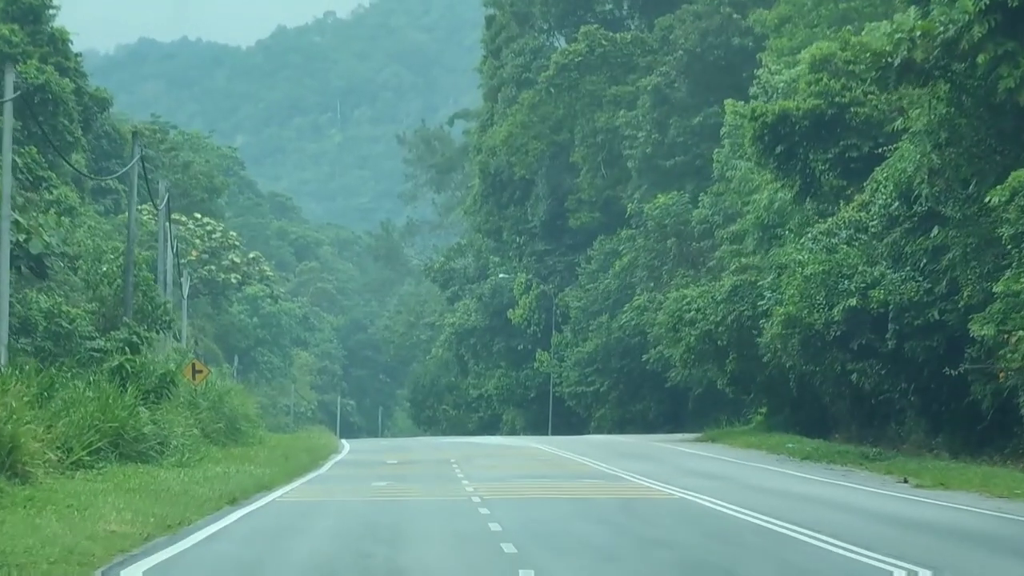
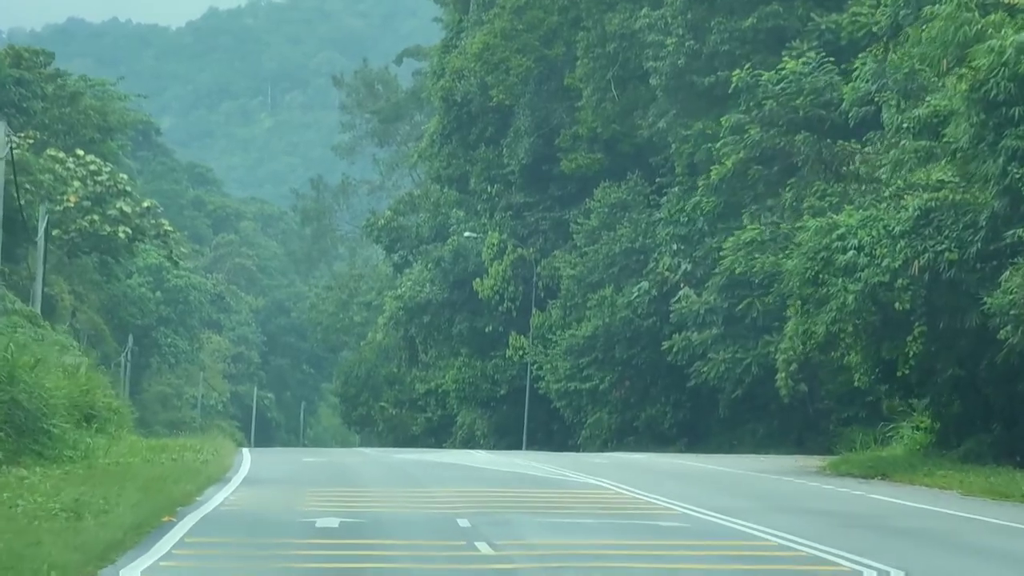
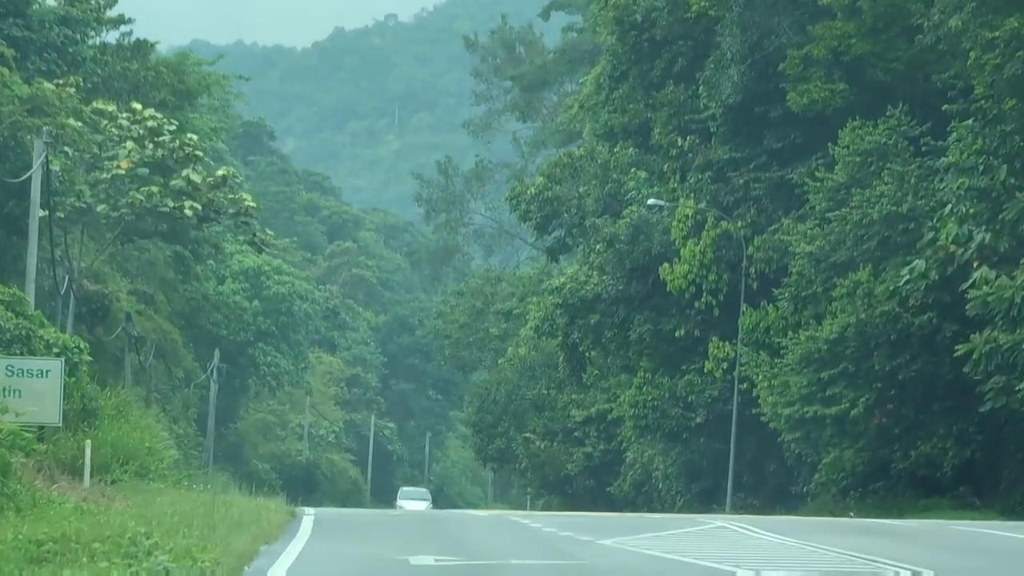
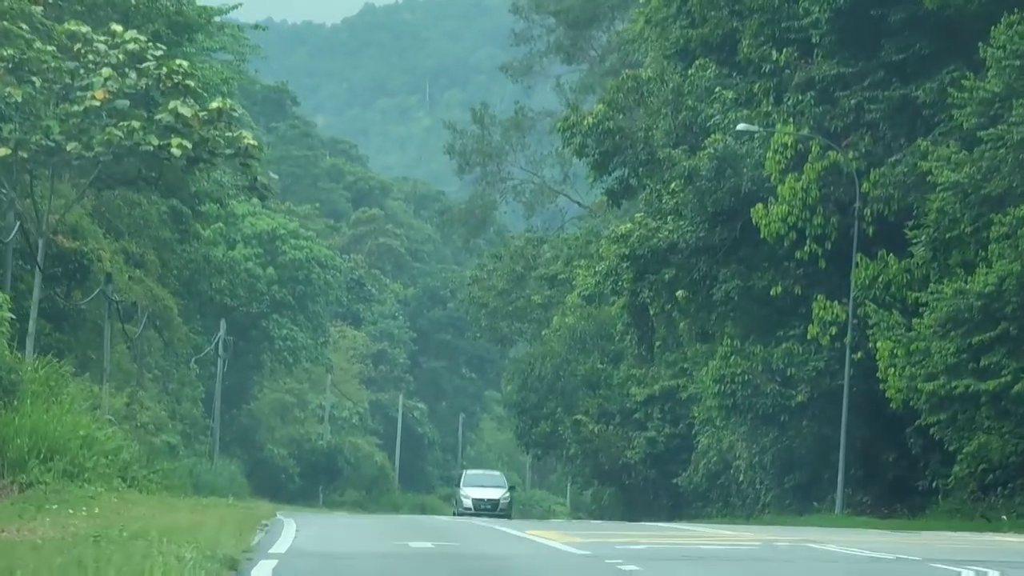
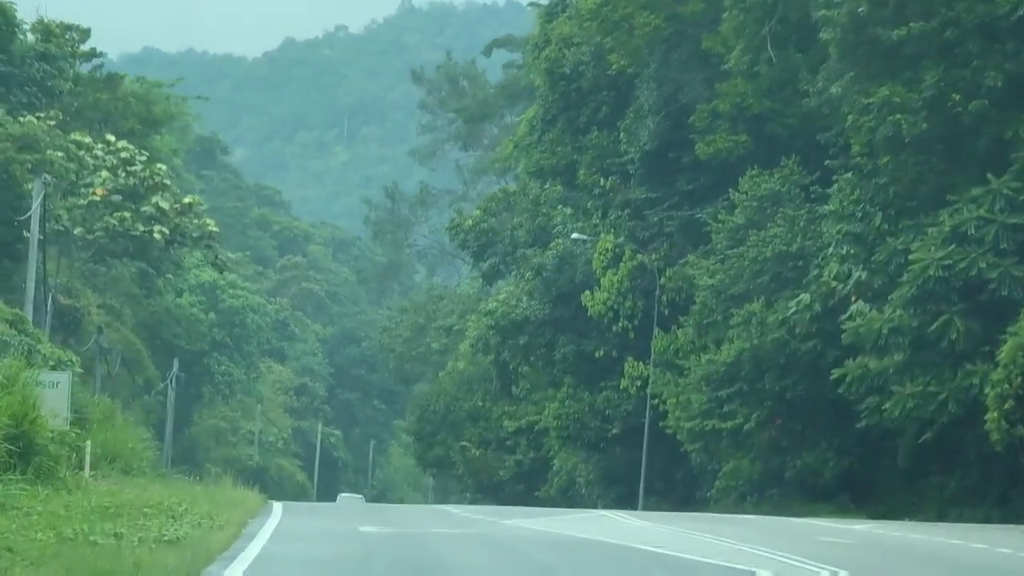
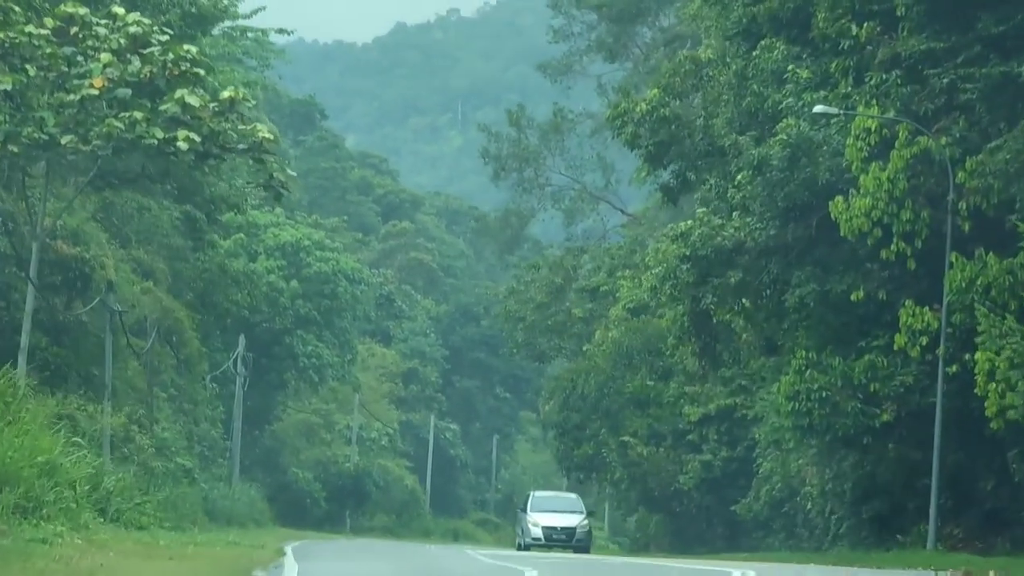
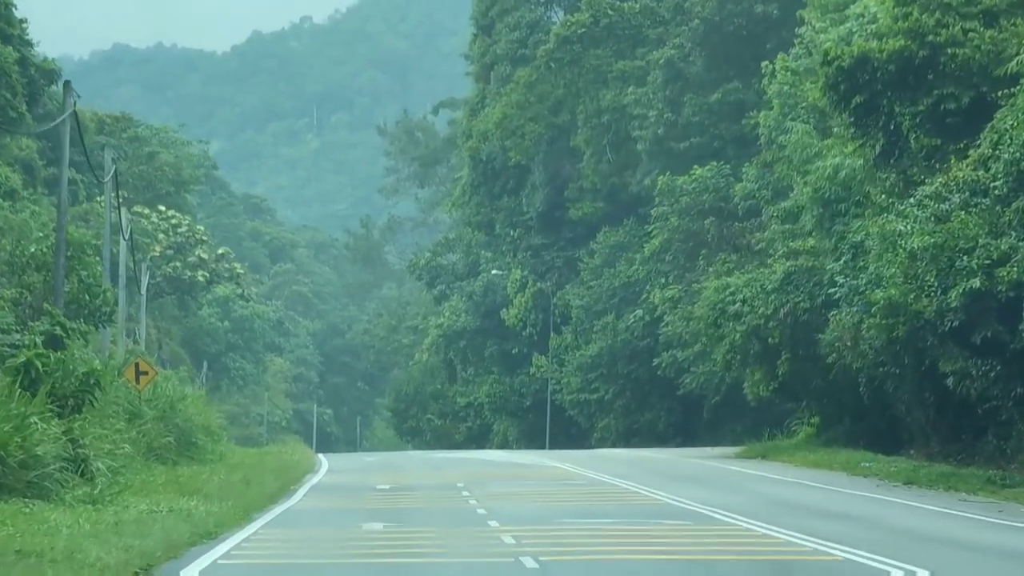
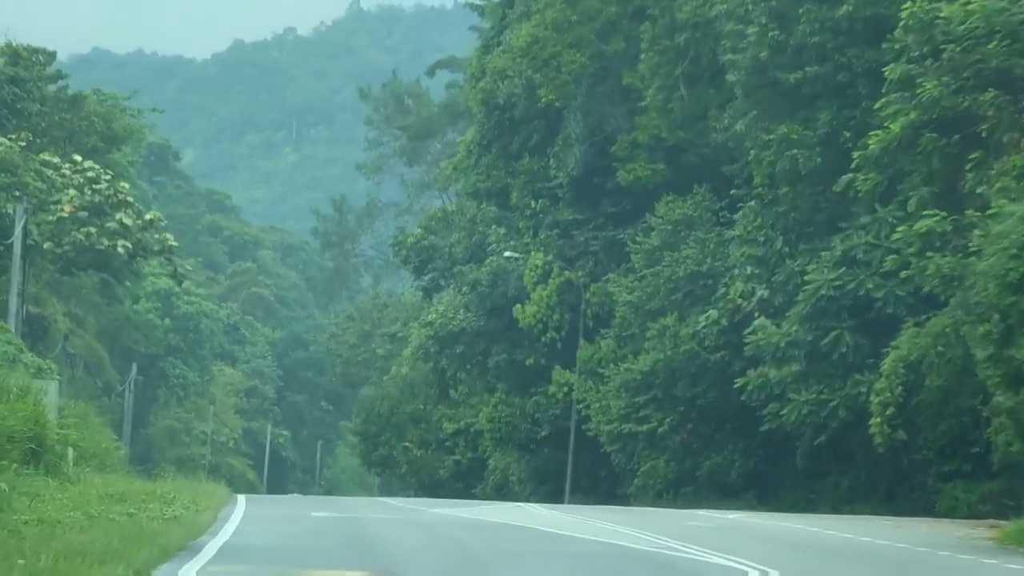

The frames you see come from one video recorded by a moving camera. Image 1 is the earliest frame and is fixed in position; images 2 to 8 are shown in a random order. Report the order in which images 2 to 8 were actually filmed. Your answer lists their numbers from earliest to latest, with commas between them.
7, 2, 8, 5, 3, 4, 6
